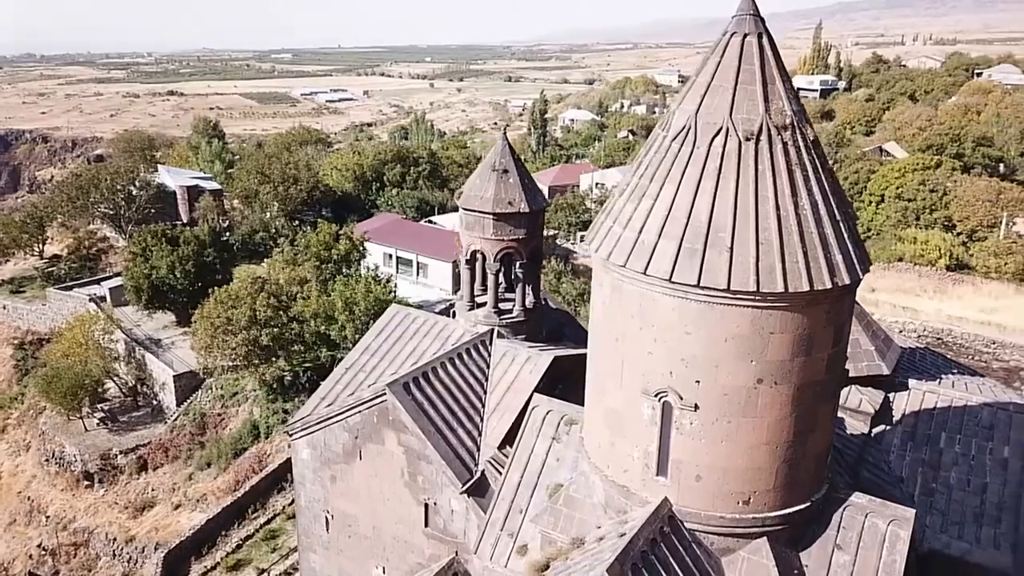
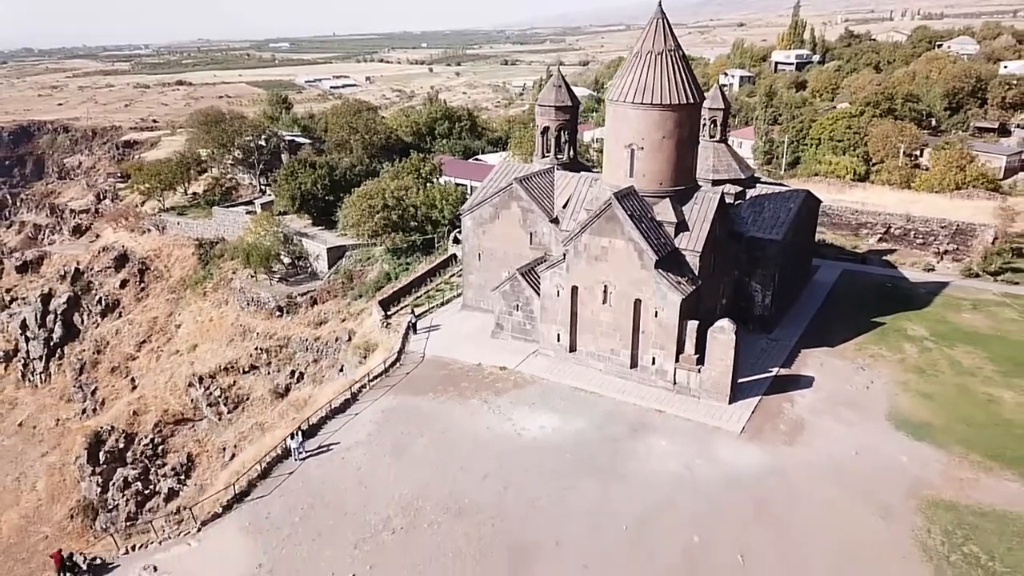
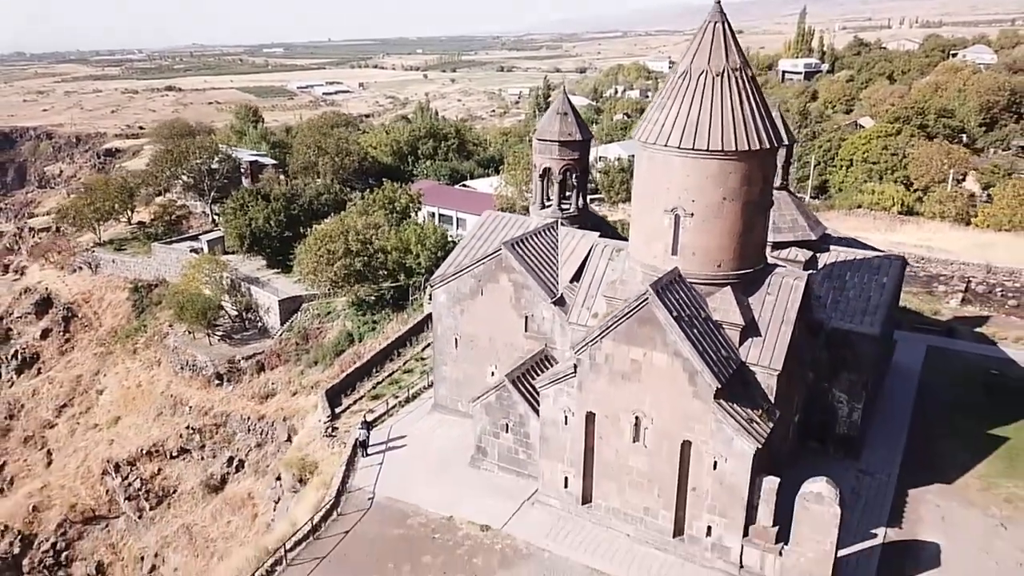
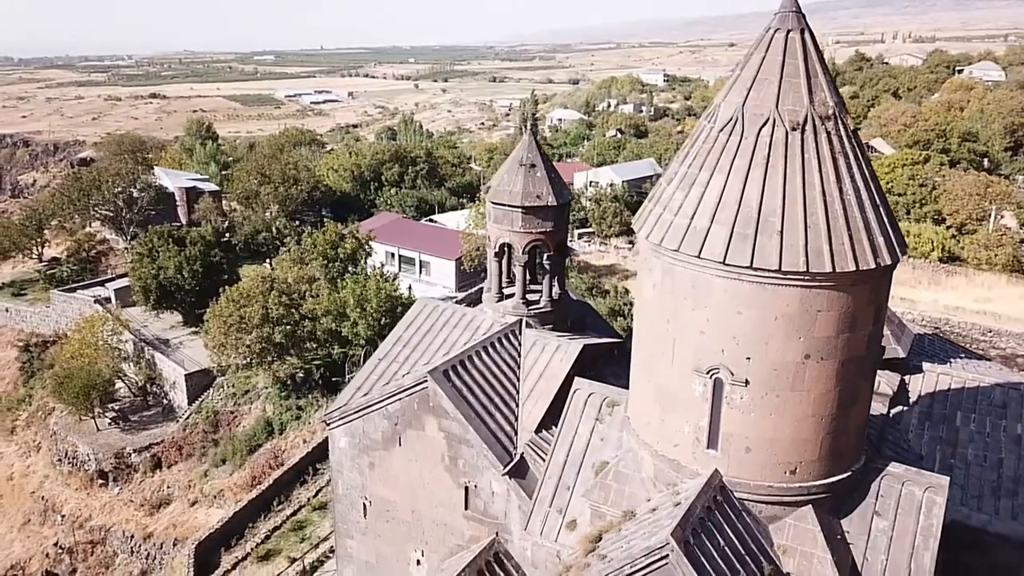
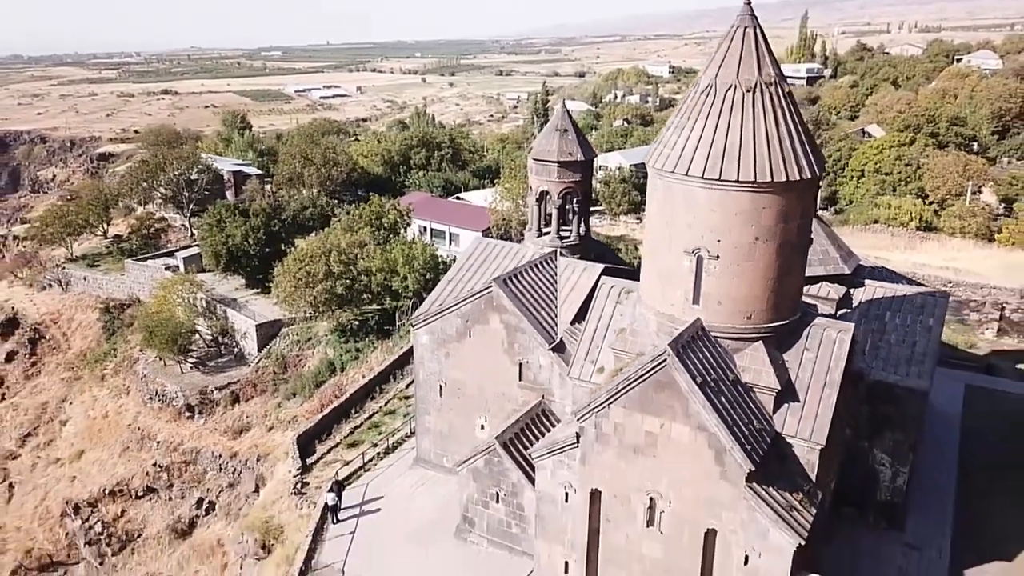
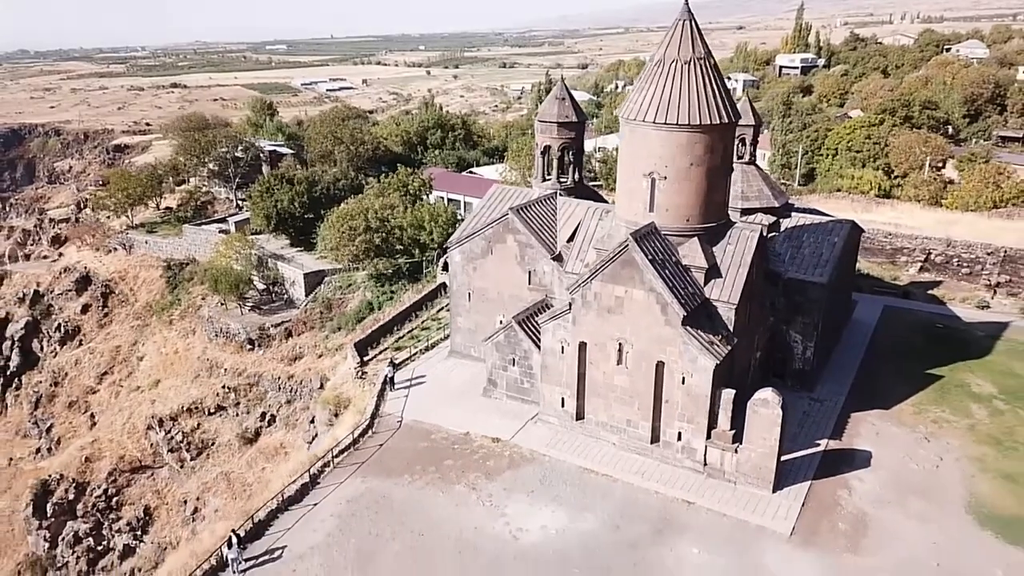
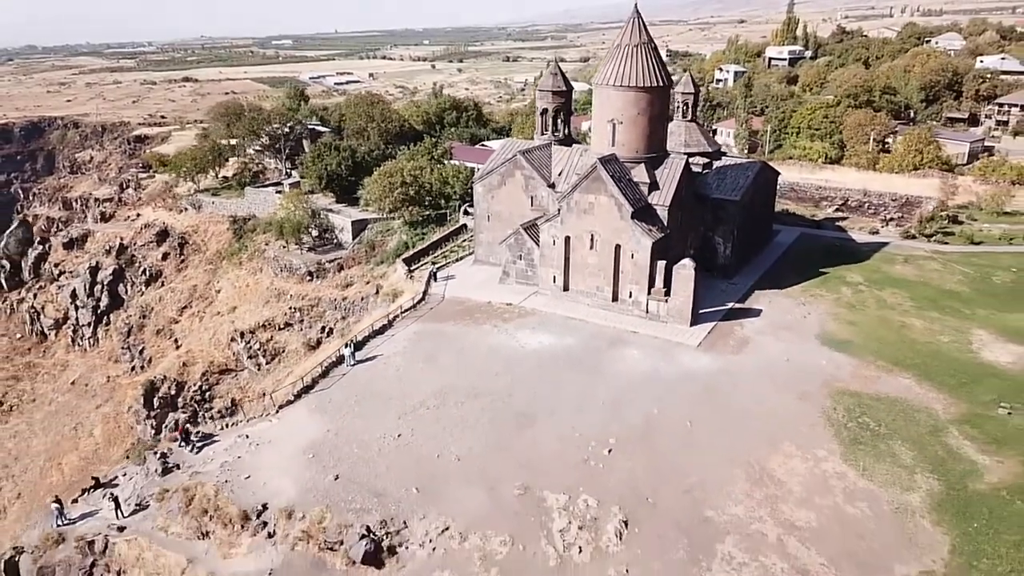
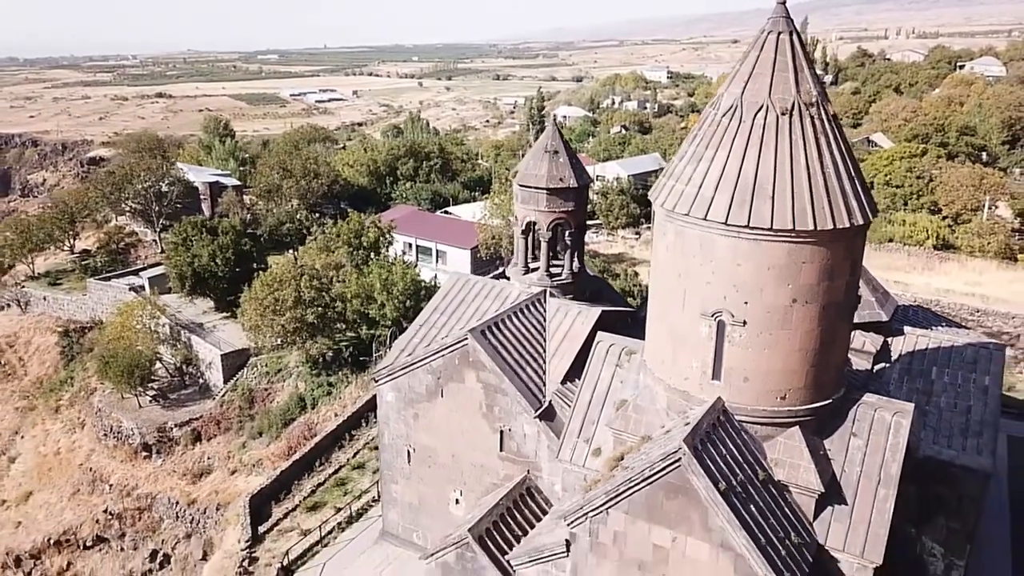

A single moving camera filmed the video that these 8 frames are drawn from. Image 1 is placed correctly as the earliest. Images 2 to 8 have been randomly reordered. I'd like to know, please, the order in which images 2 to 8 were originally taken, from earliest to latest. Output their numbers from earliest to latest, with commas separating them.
4, 8, 5, 3, 6, 2, 7
